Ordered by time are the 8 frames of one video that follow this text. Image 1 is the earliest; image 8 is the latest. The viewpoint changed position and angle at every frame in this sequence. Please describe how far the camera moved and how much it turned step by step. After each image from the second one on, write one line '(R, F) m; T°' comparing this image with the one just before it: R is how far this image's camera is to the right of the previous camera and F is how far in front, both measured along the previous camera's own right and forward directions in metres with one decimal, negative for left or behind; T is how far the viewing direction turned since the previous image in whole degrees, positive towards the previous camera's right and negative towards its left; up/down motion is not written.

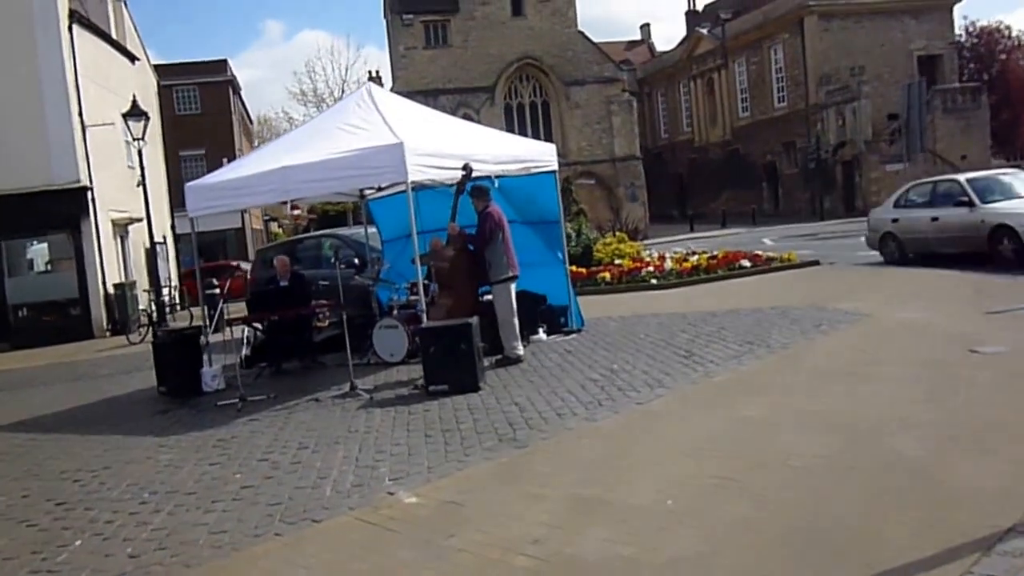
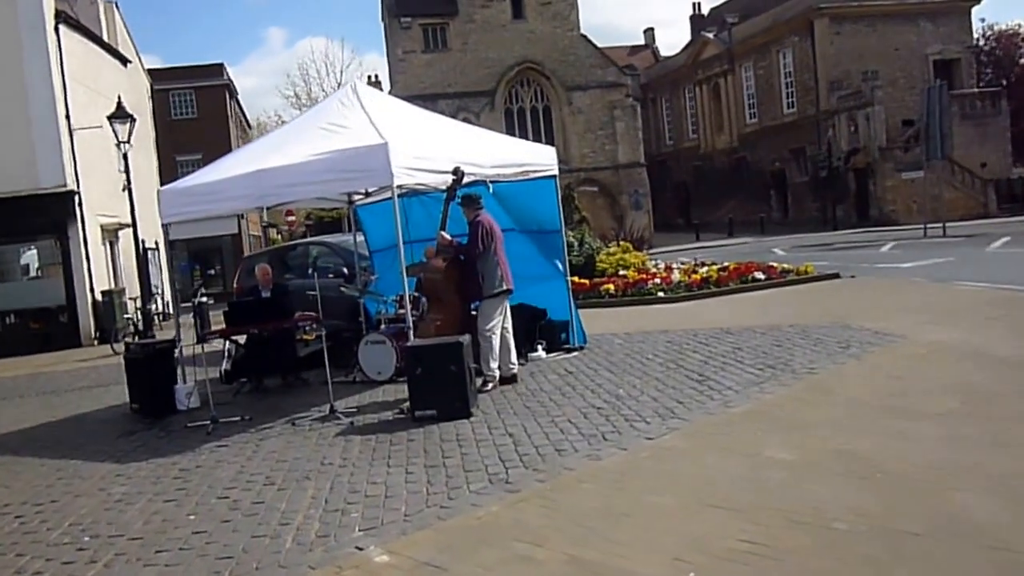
(0.0, +1.0) m; 0°
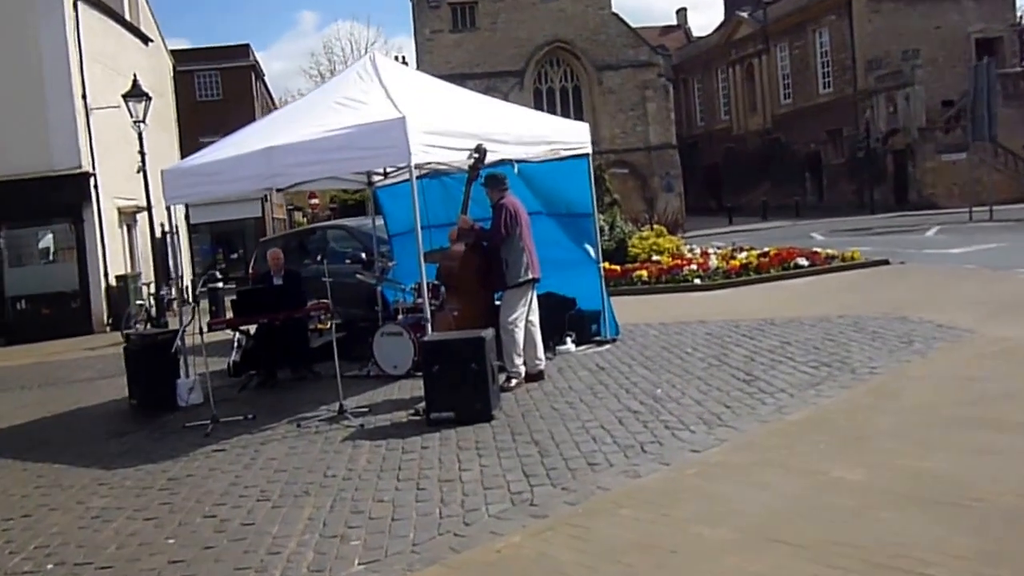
(0.0, +0.9) m; -1°
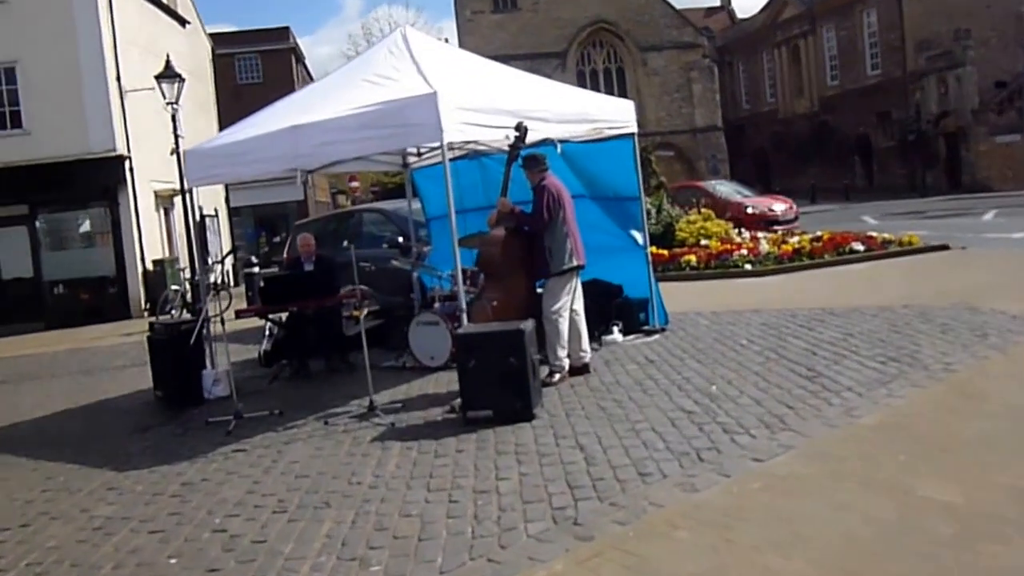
(0.0, +0.6) m; -2°
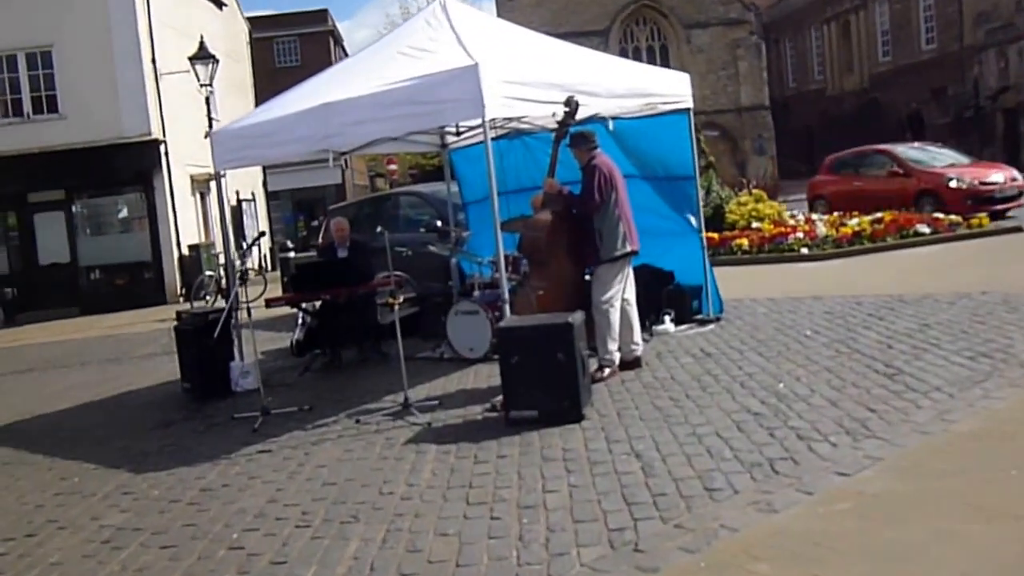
(0.0, +0.7) m; -2°
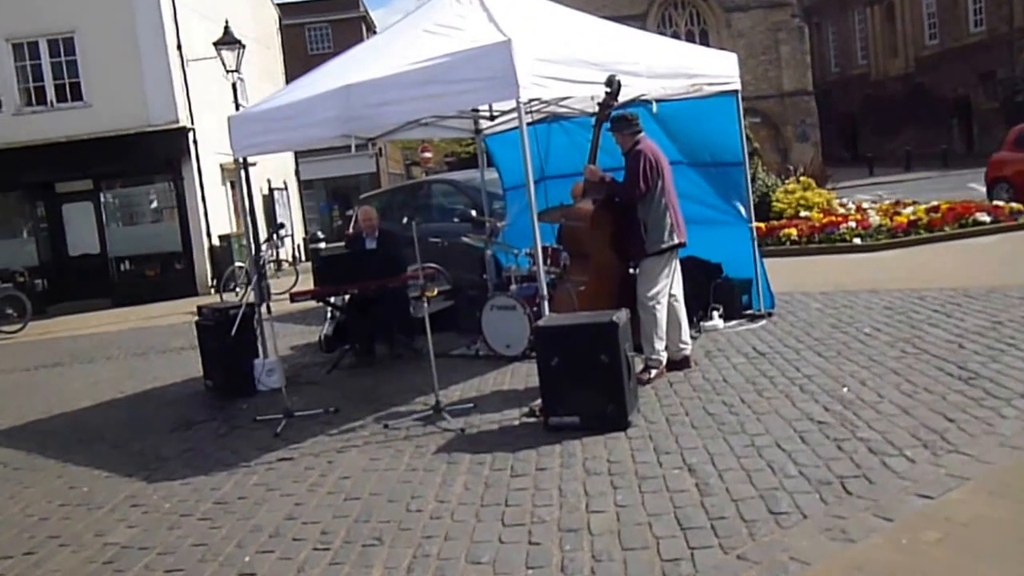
(0.0, +0.6) m; -1°
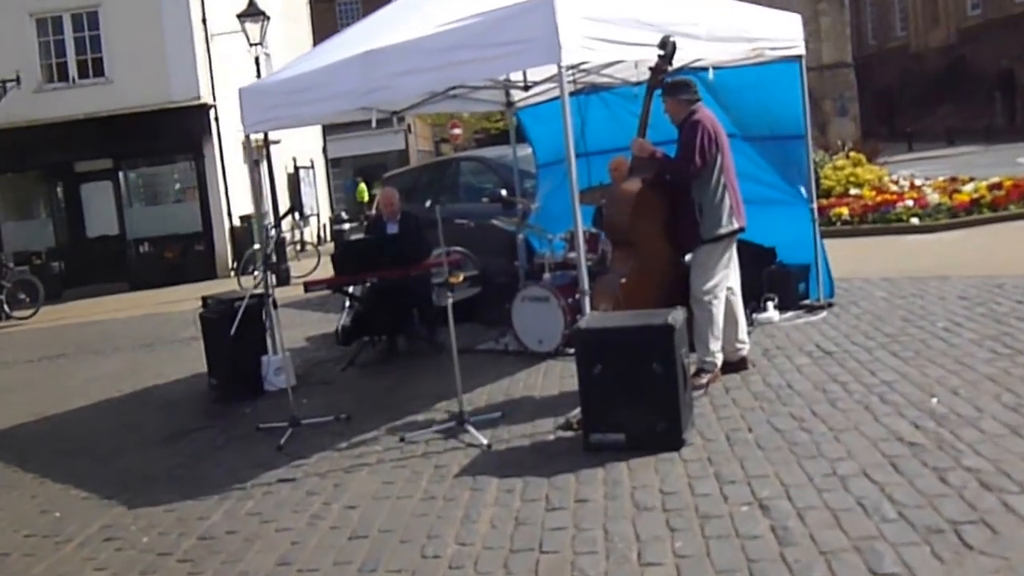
(0.0, +0.9) m; -1°
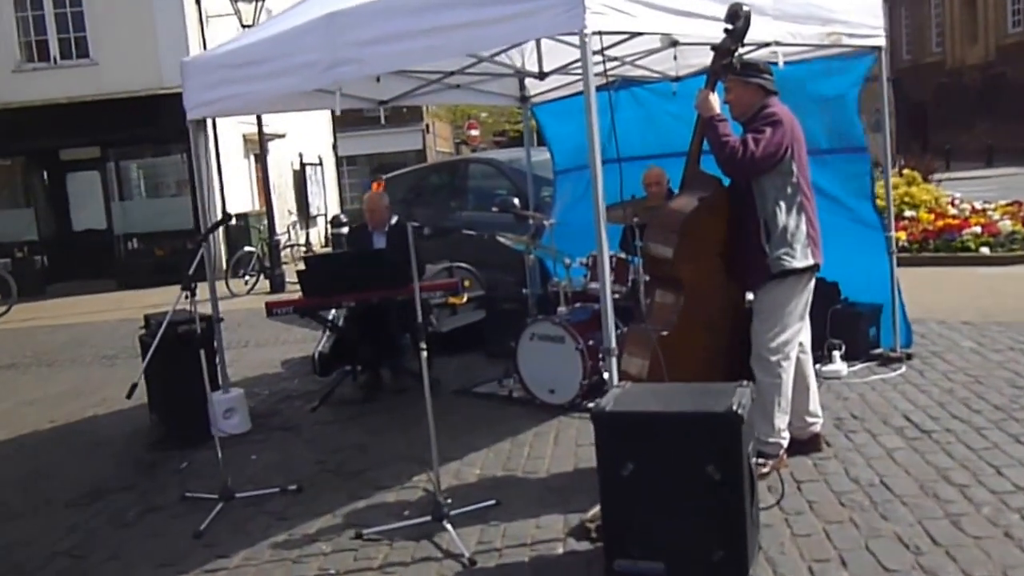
(0.0, +1.7) m; -1°
